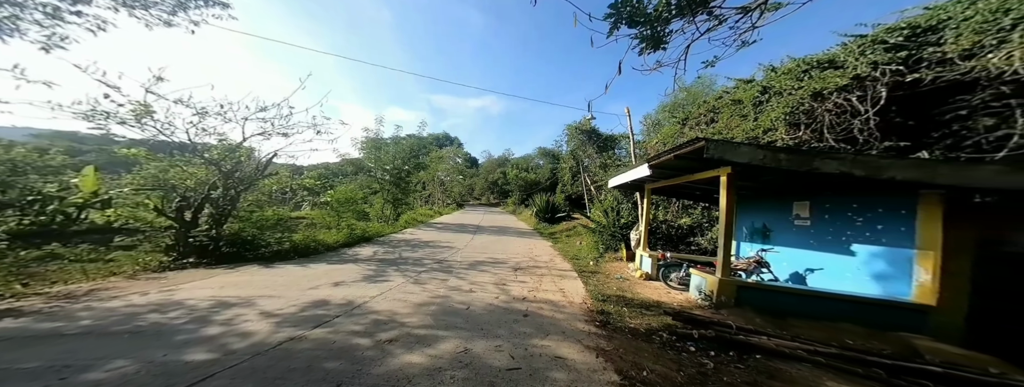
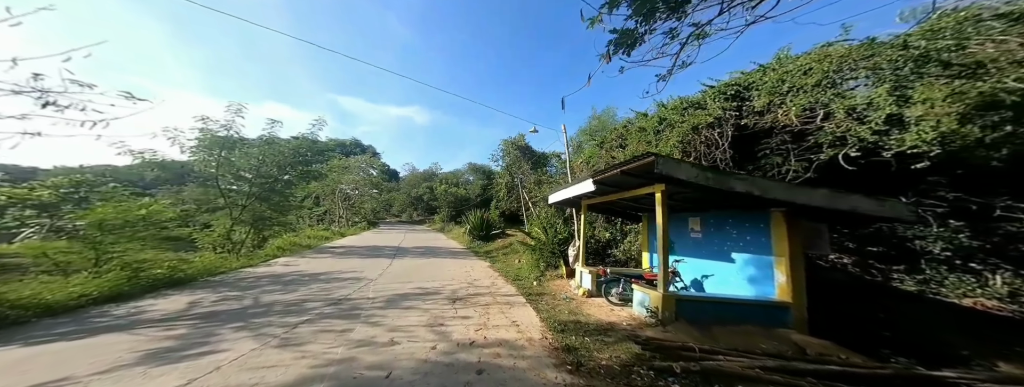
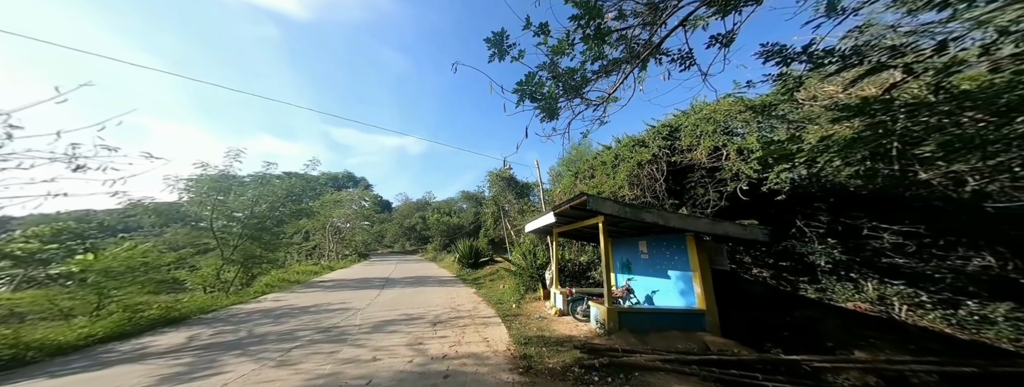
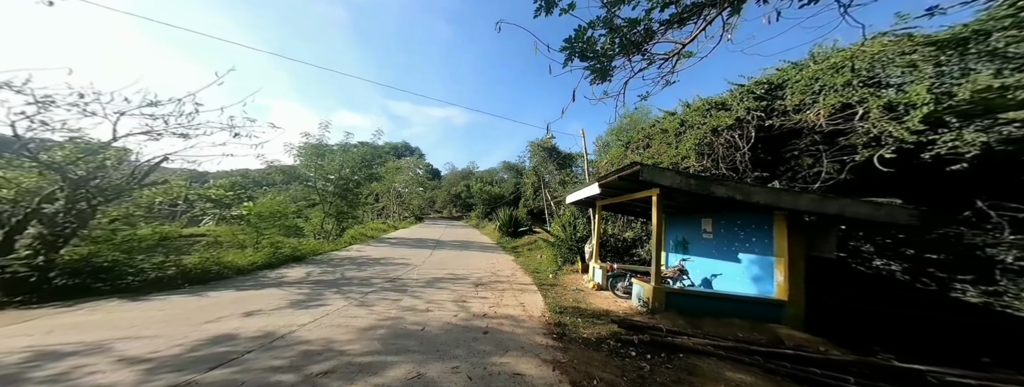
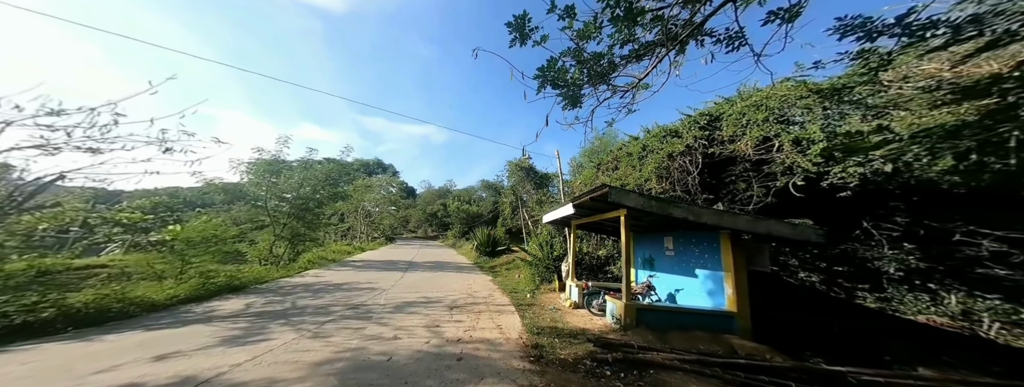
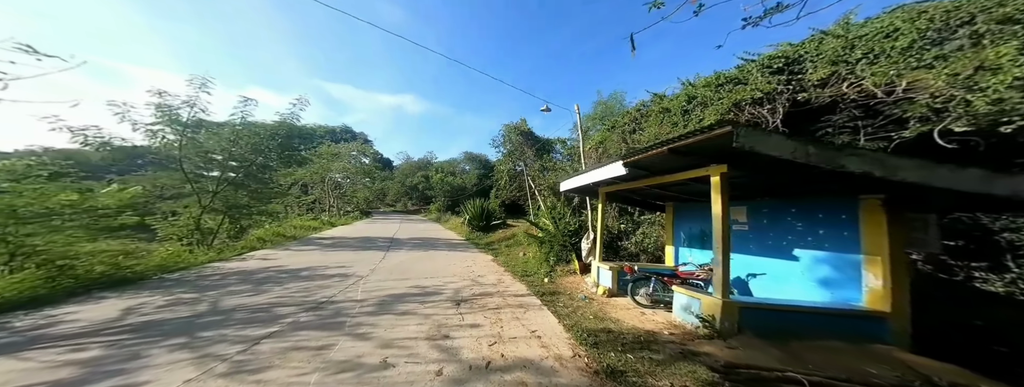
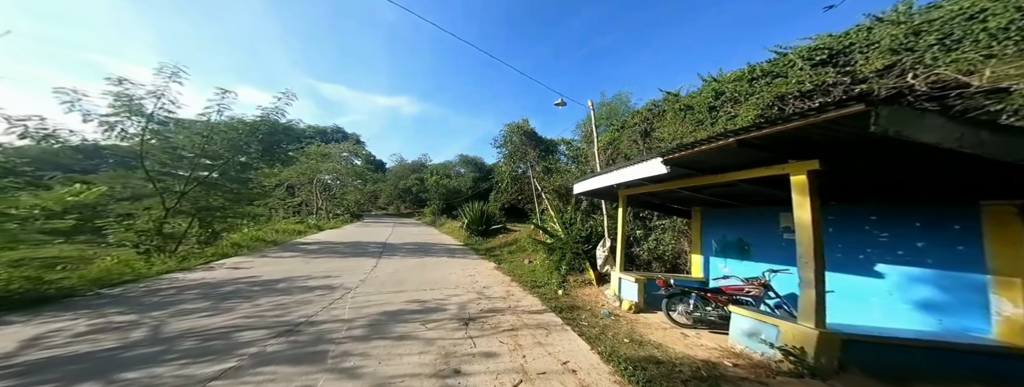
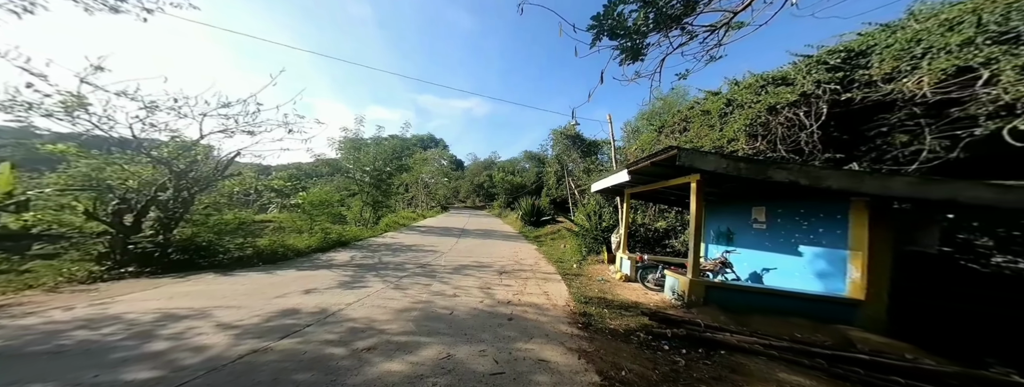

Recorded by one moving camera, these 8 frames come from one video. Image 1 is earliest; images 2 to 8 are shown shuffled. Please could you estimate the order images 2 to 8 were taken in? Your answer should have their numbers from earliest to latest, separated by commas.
8, 4, 5, 3, 2, 6, 7
